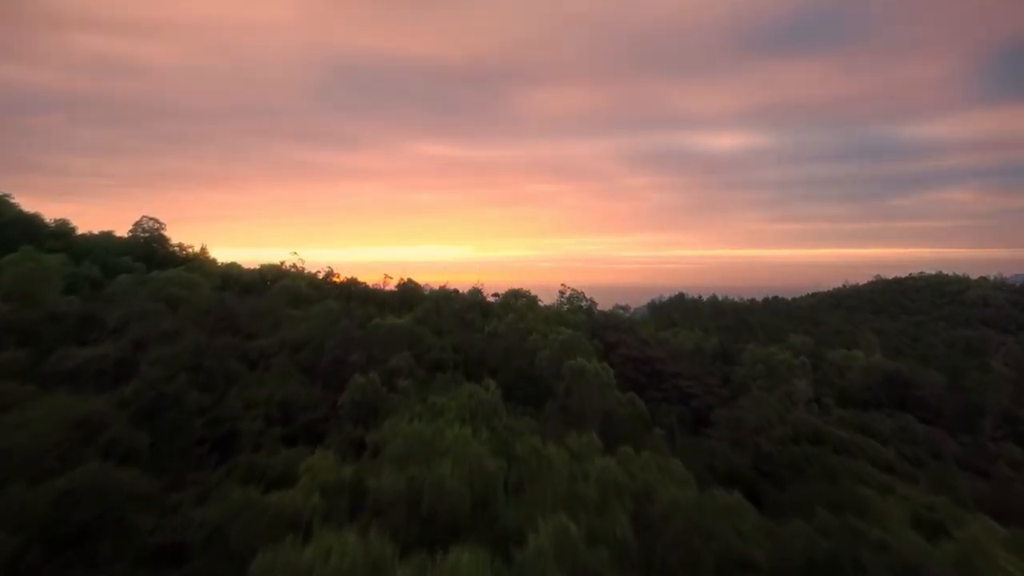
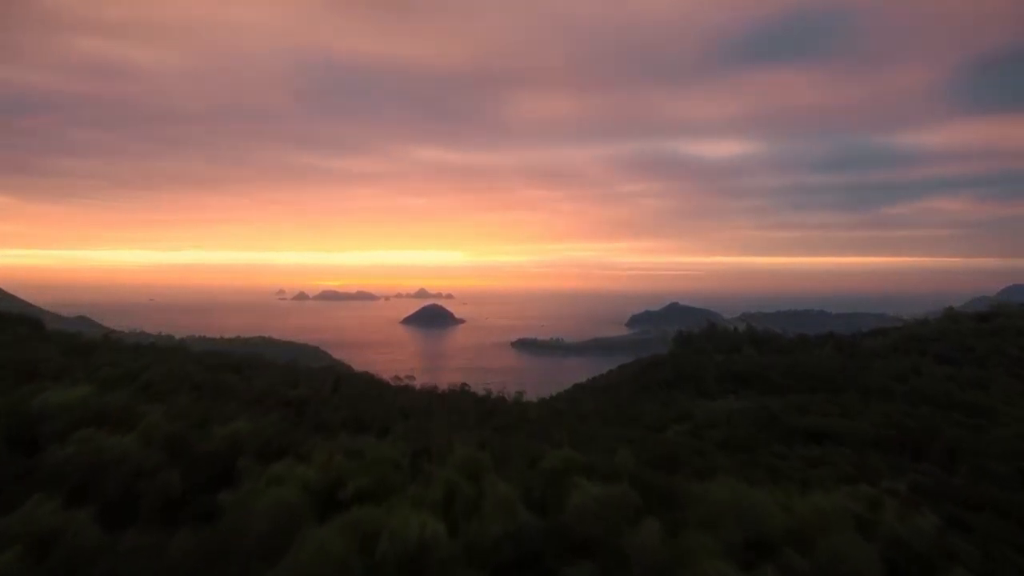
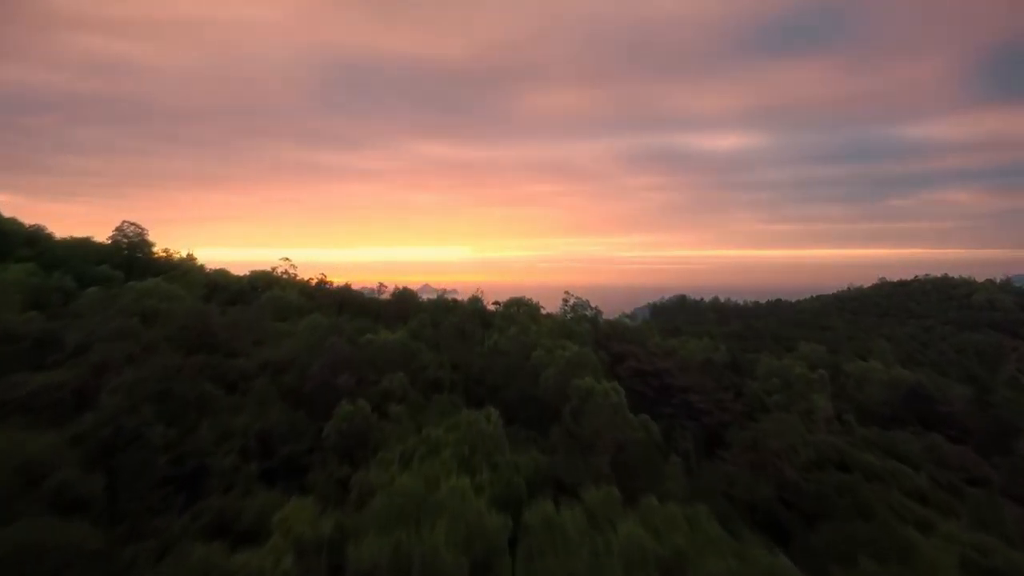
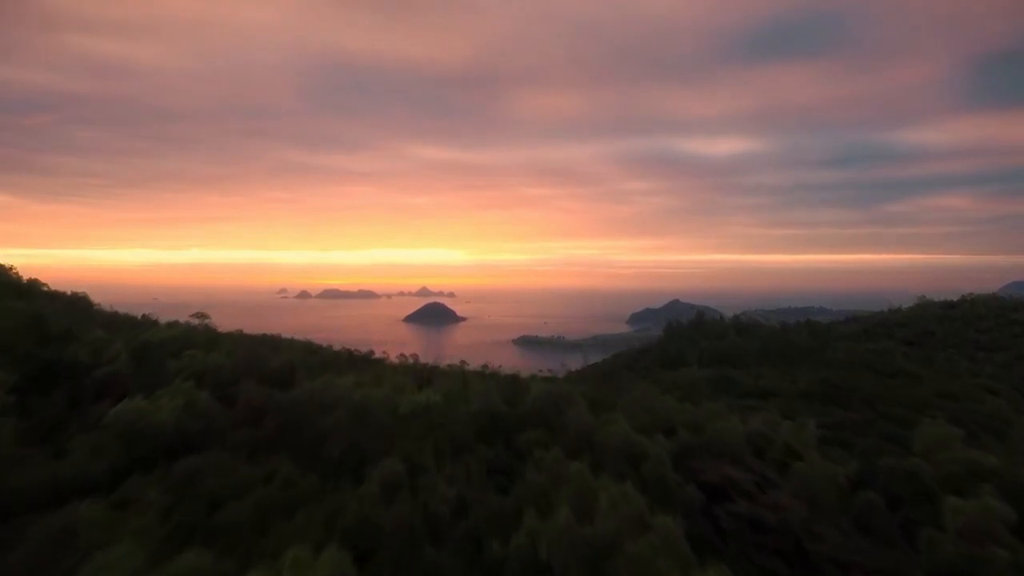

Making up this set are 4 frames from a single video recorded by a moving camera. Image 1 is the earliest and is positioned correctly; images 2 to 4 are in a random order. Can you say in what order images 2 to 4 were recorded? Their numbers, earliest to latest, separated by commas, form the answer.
3, 4, 2
